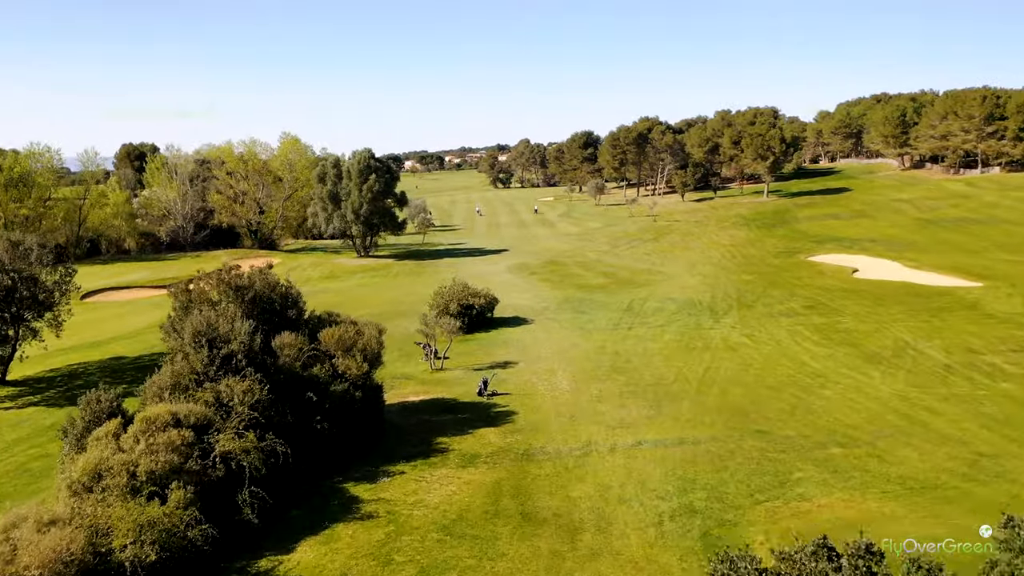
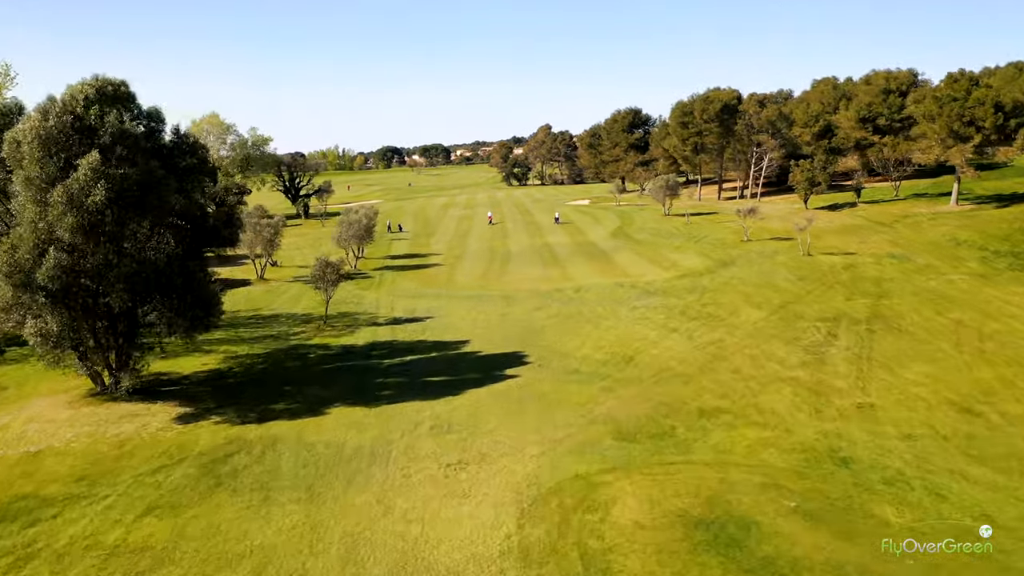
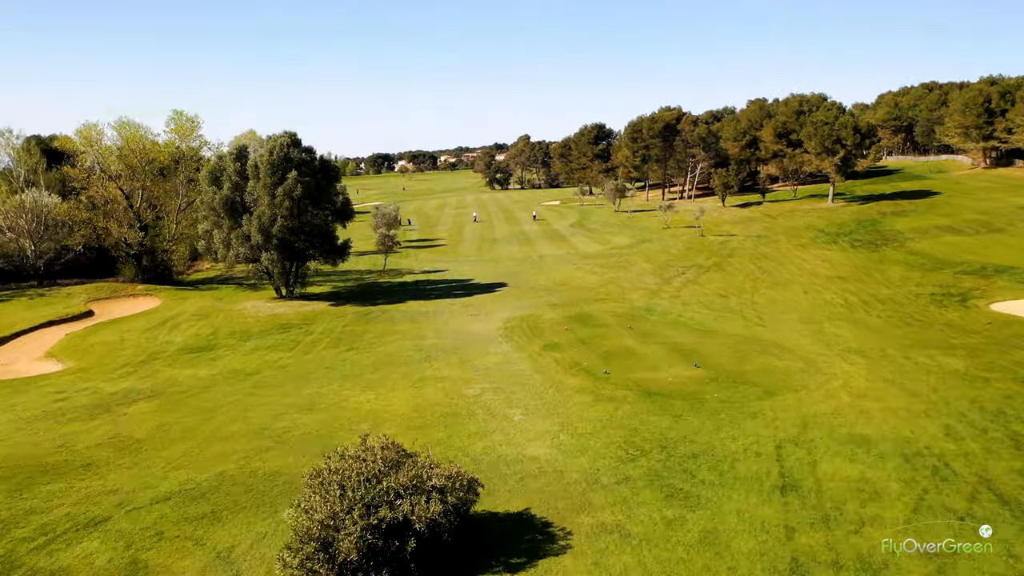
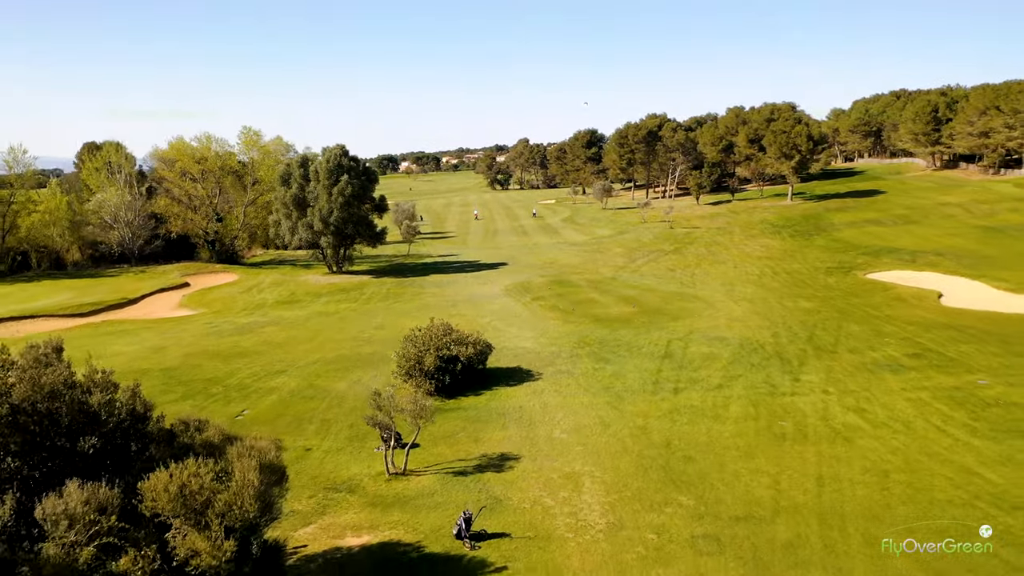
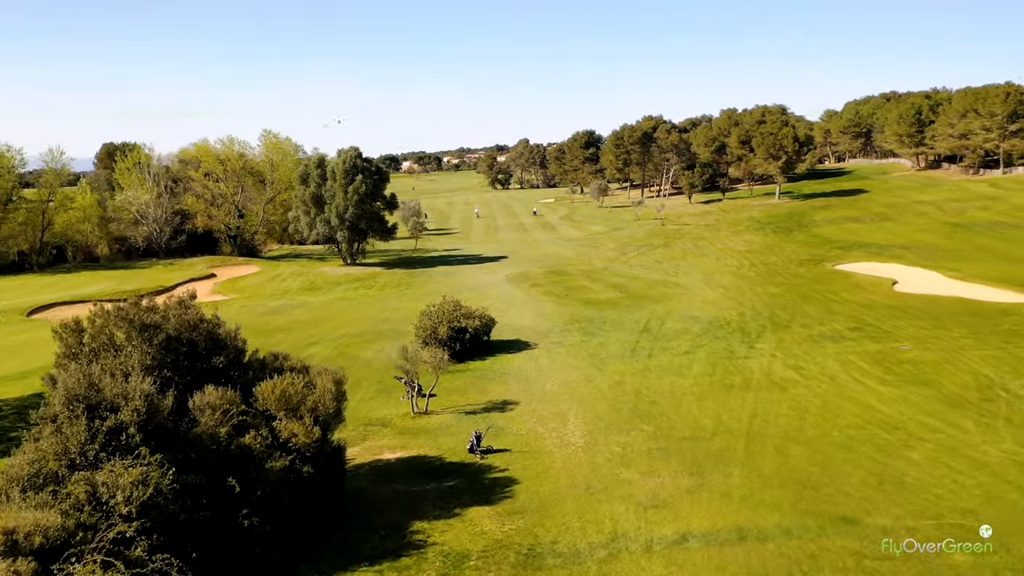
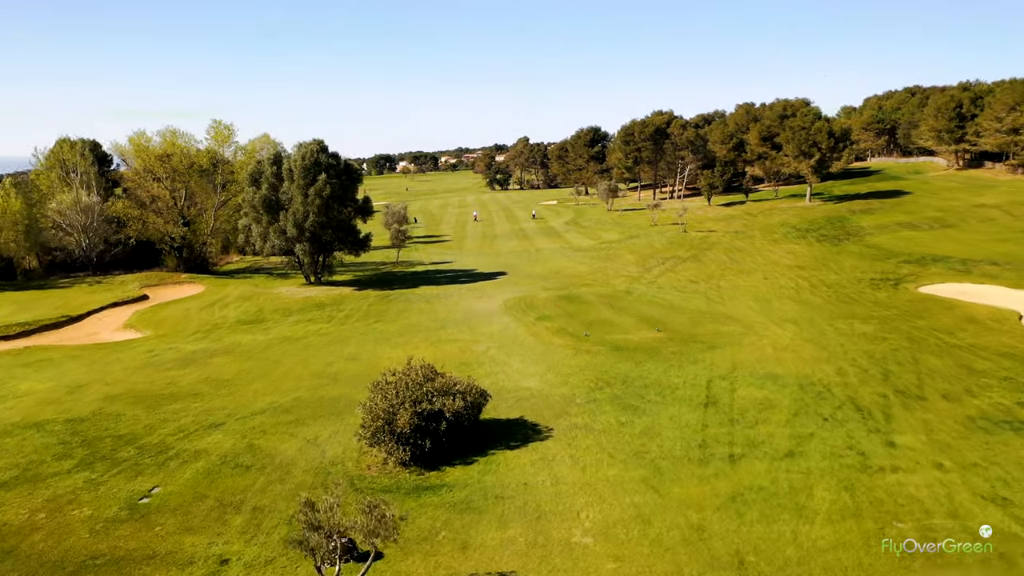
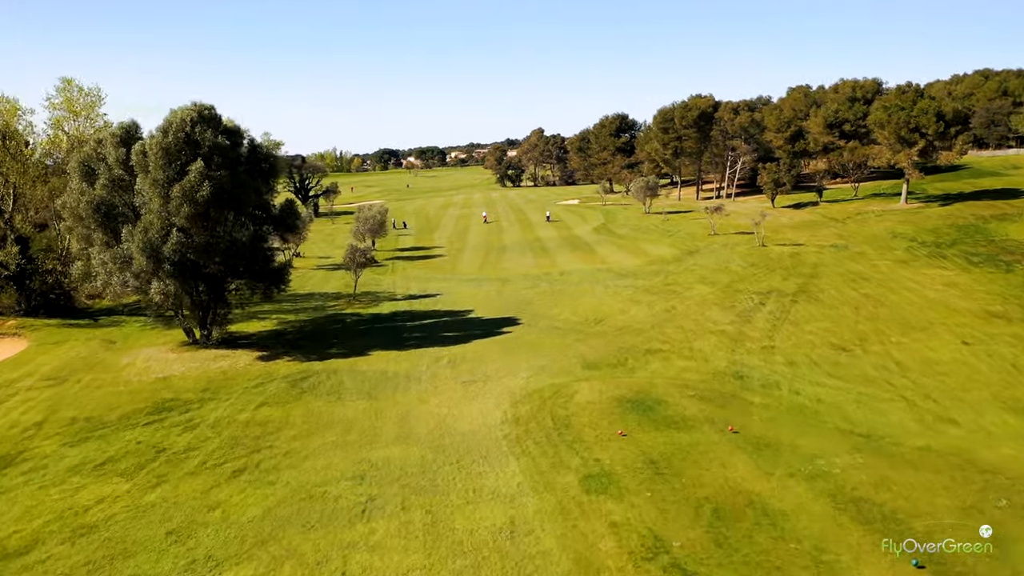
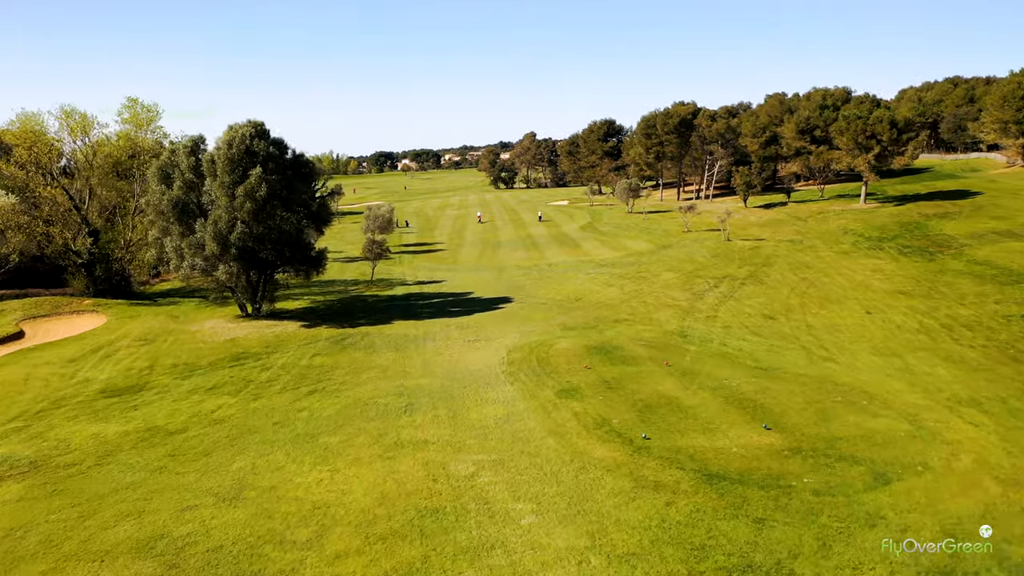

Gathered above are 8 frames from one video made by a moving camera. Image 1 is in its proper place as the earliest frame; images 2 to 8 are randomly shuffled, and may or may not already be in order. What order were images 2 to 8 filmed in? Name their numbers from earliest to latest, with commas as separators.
5, 4, 6, 3, 8, 7, 2
